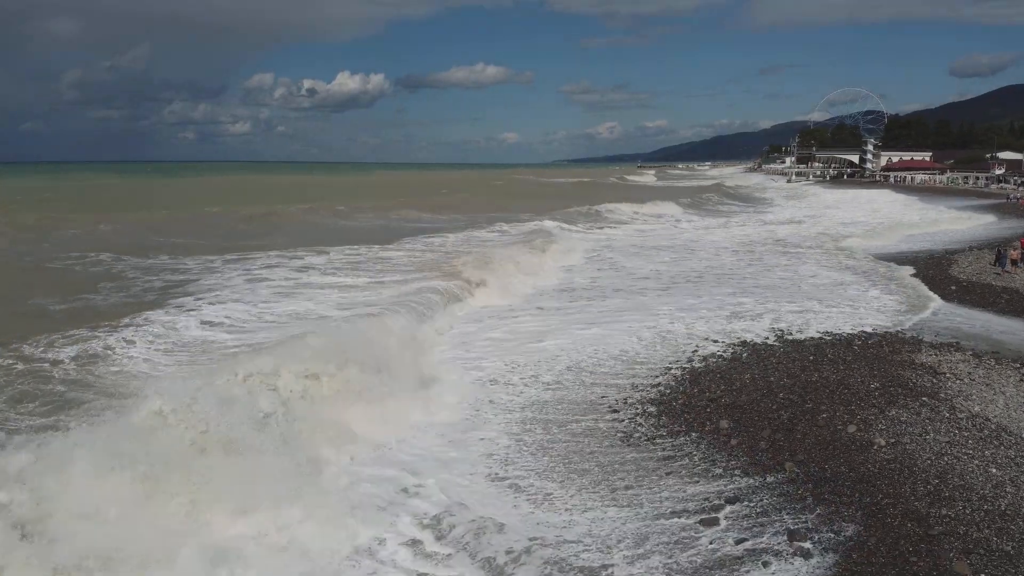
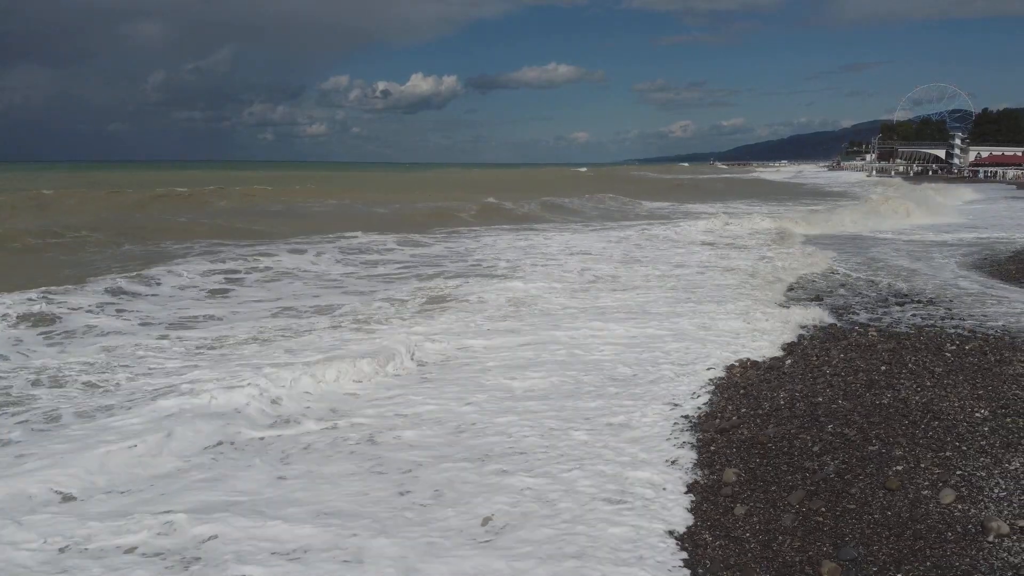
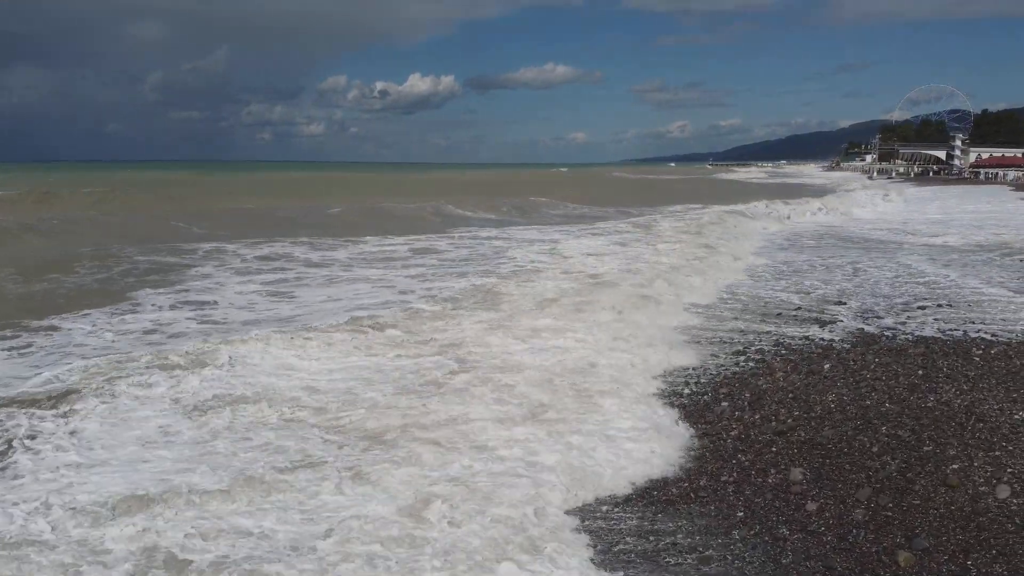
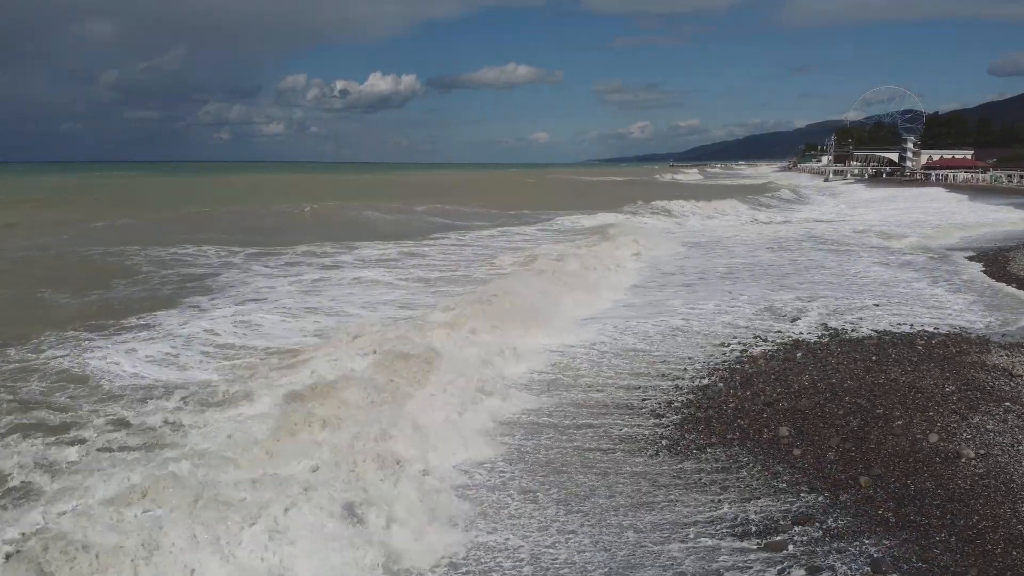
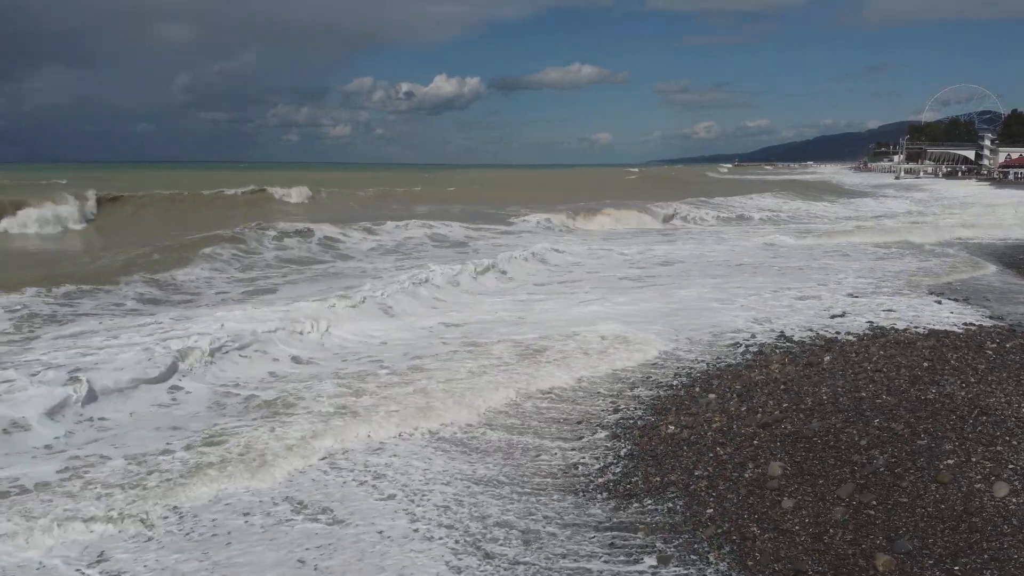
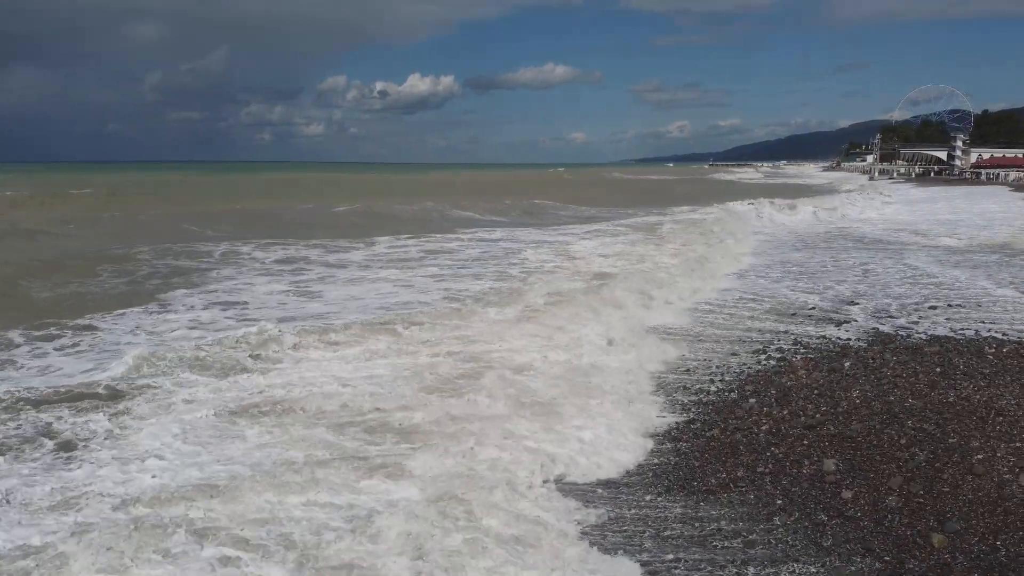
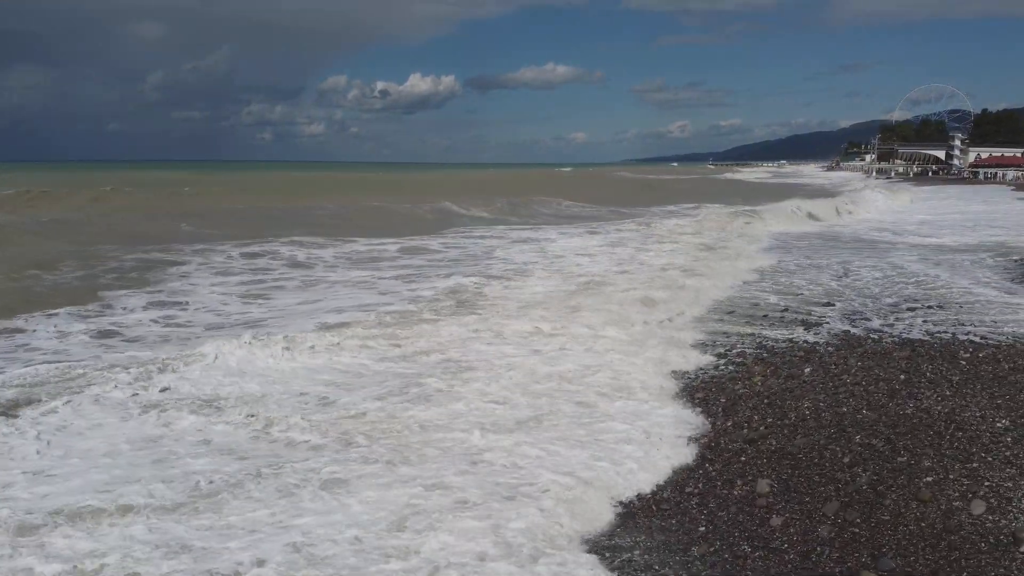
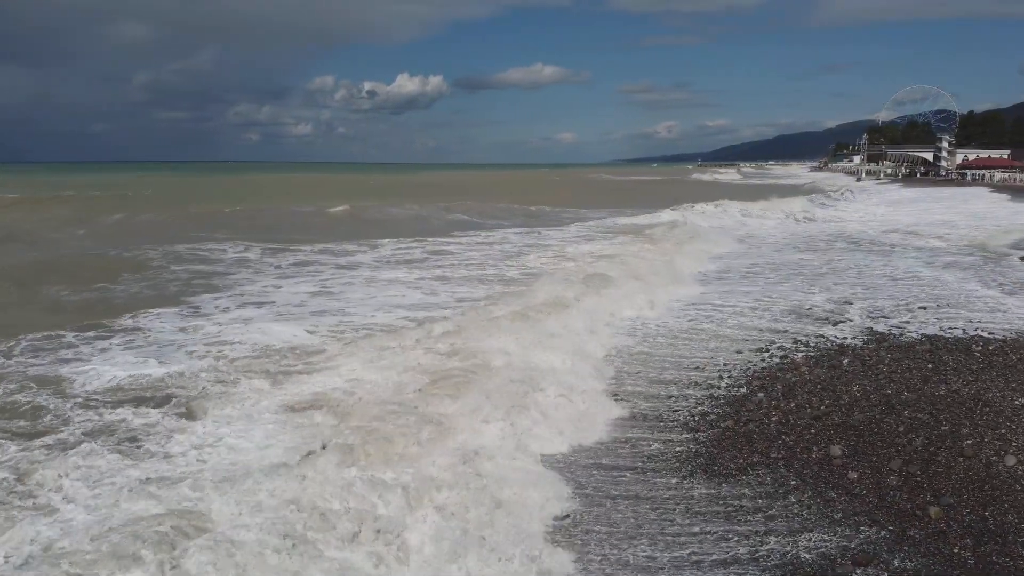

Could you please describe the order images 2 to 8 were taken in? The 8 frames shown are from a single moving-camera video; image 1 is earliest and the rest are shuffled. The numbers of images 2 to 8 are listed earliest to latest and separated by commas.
4, 8, 6, 3, 7, 2, 5
